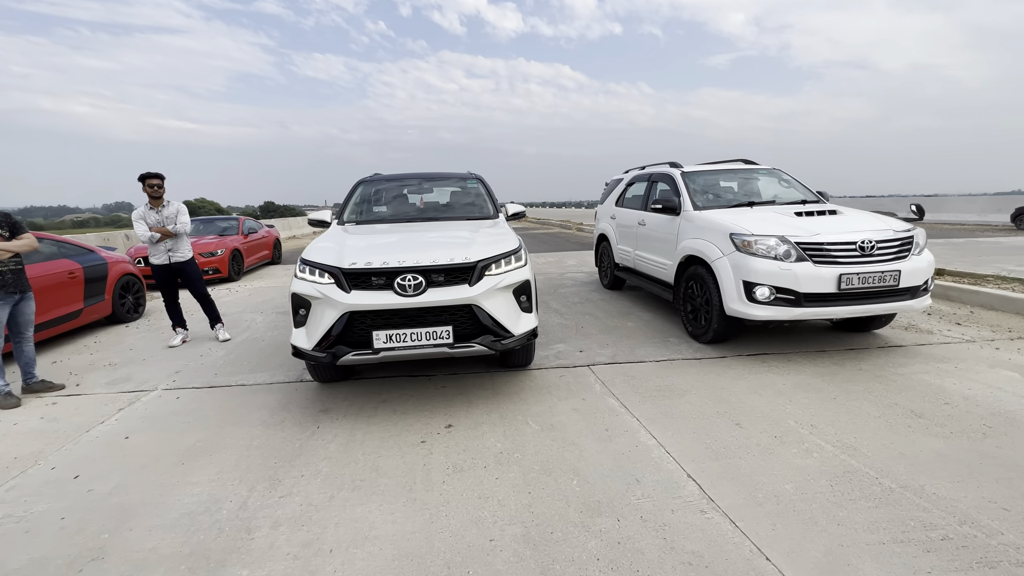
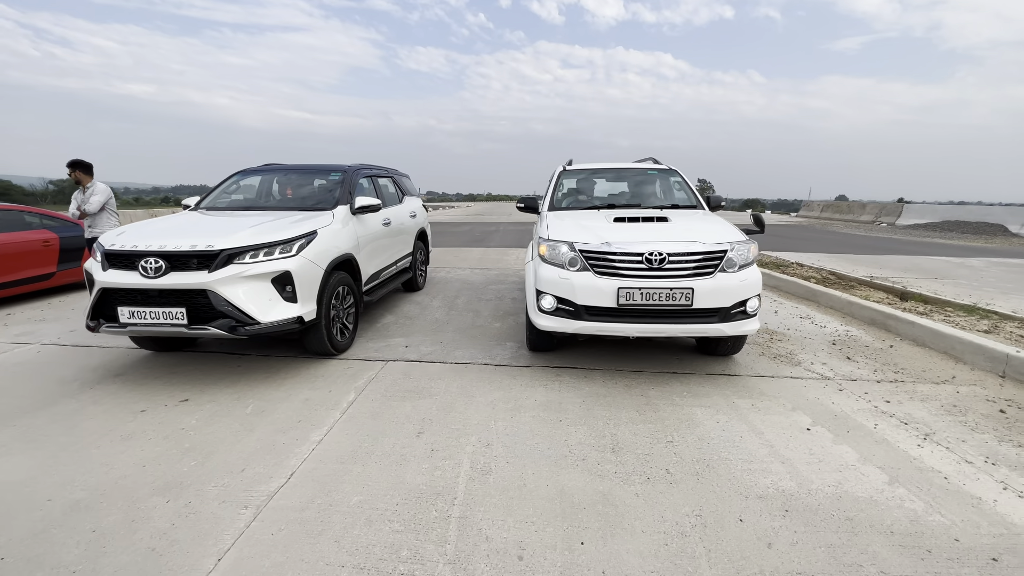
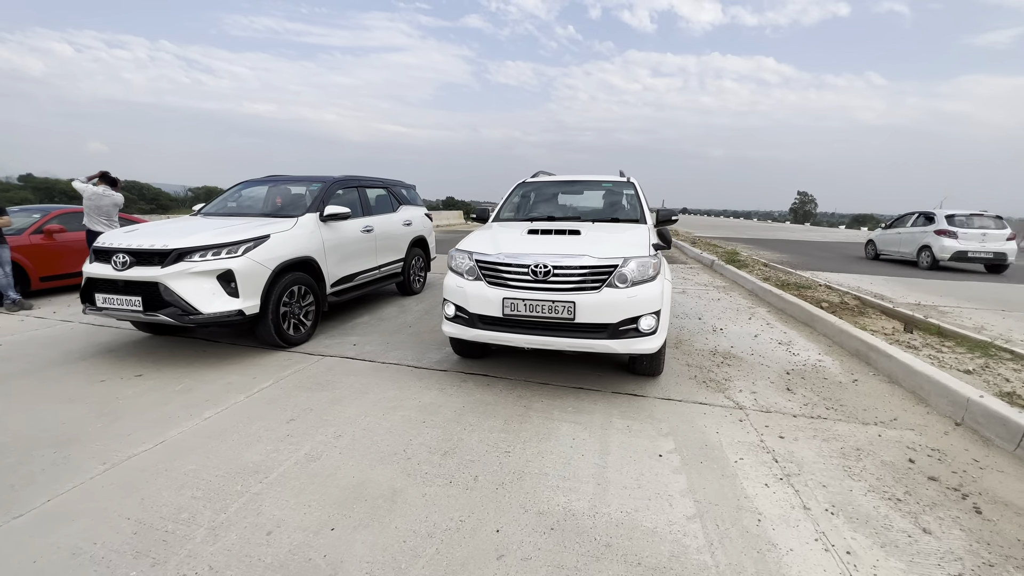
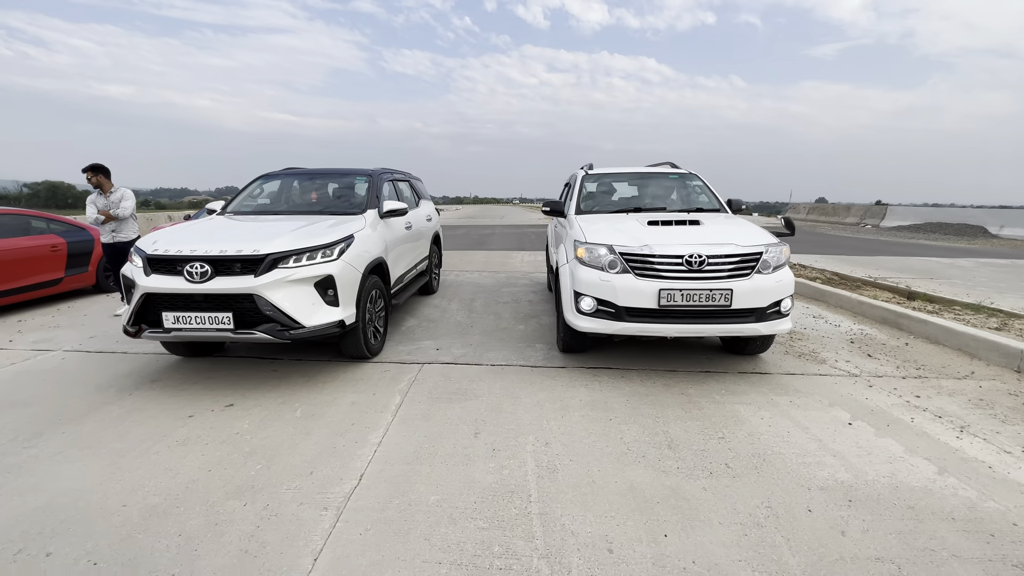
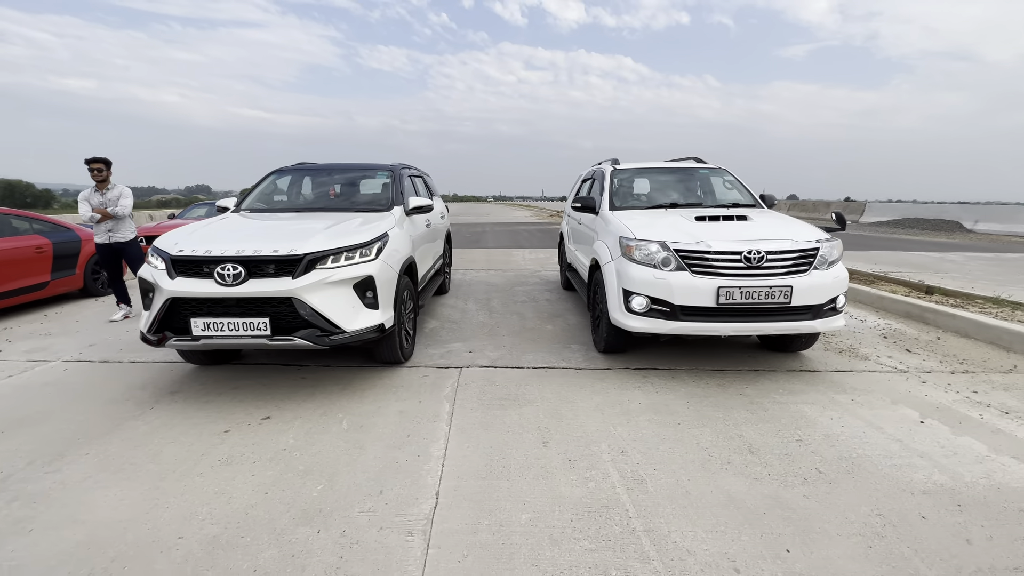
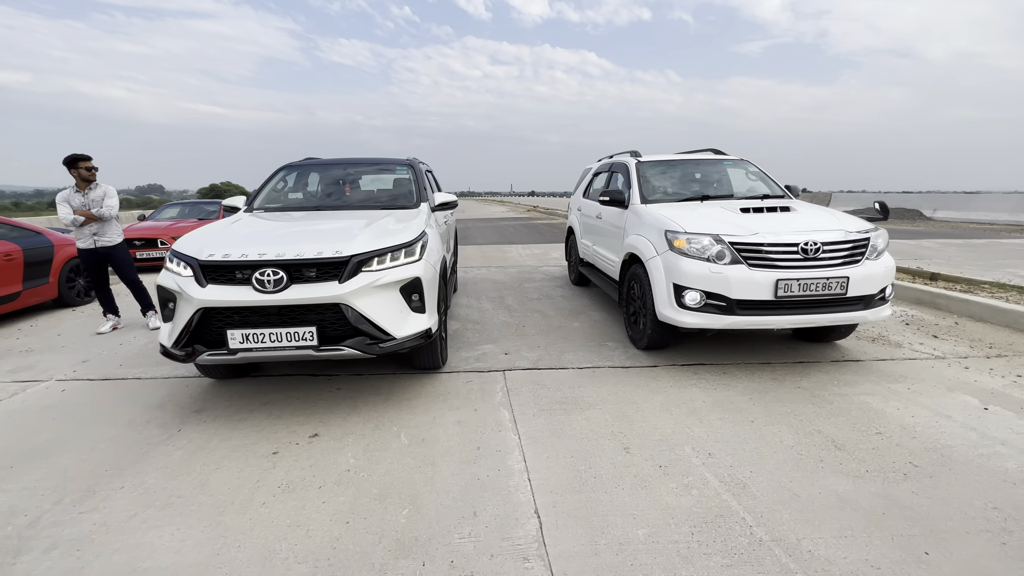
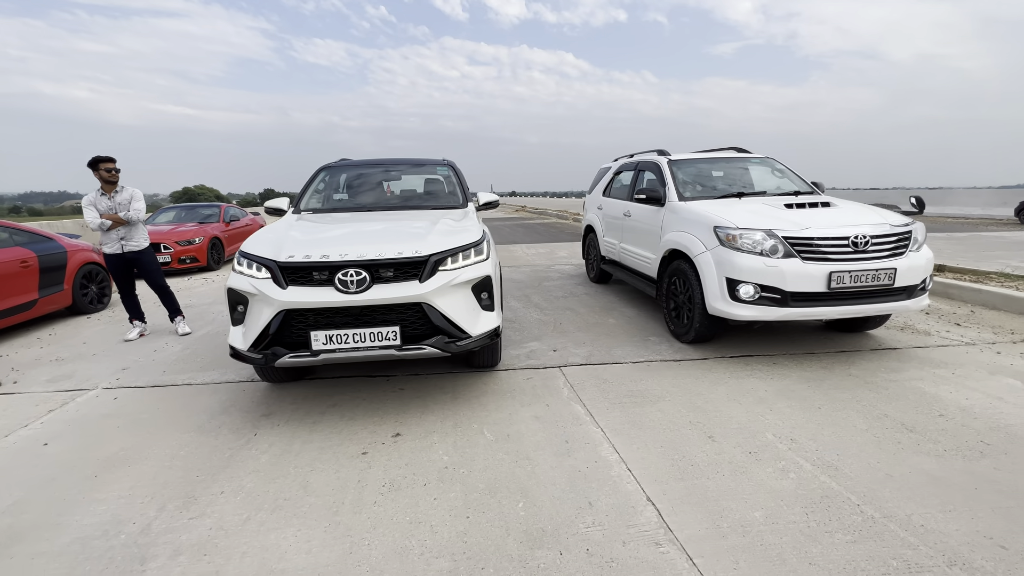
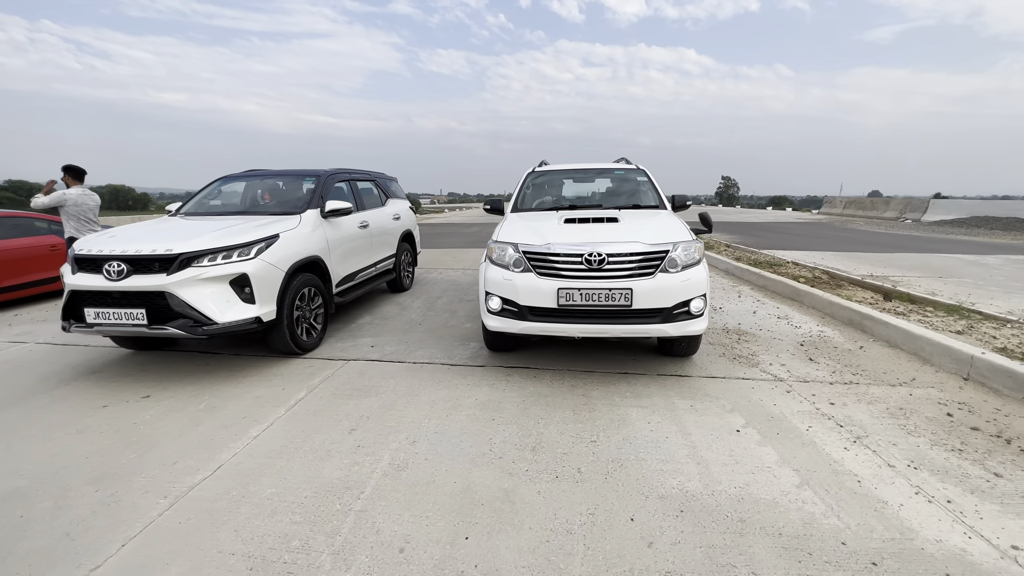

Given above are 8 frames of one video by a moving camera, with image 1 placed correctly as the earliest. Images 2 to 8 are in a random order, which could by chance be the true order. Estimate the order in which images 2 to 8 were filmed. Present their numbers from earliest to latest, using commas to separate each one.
7, 6, 5, 4, 2, 8, 3
